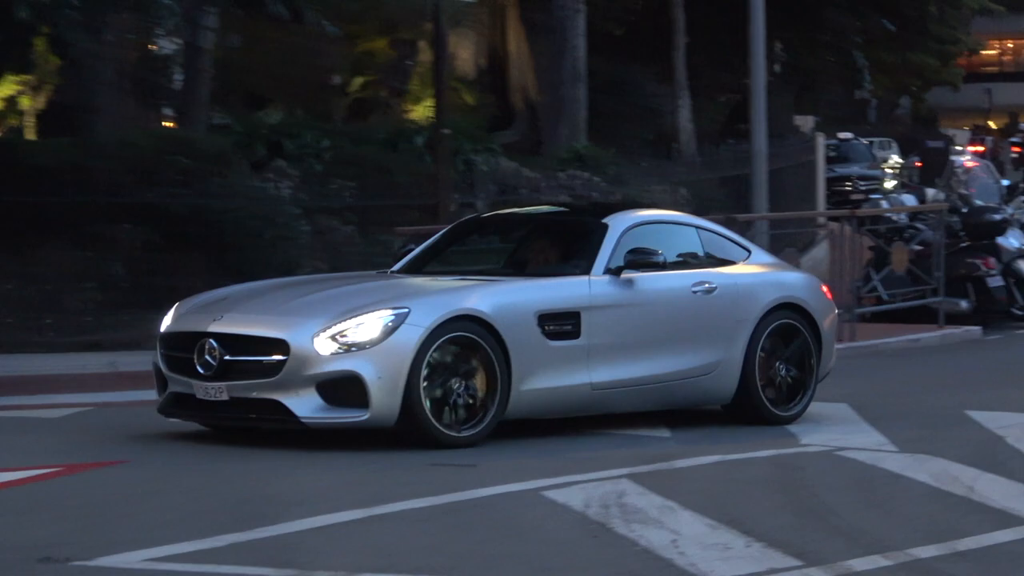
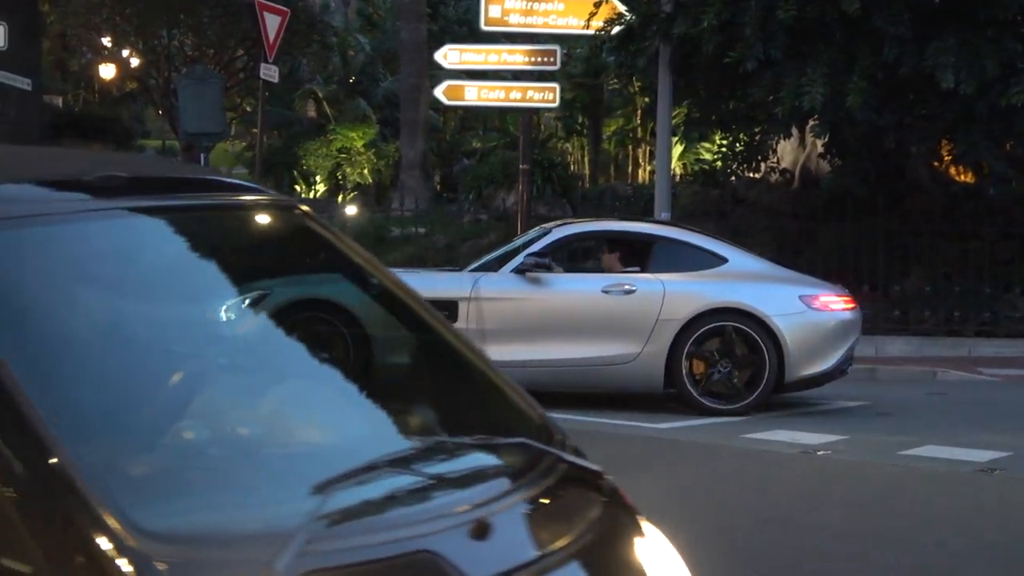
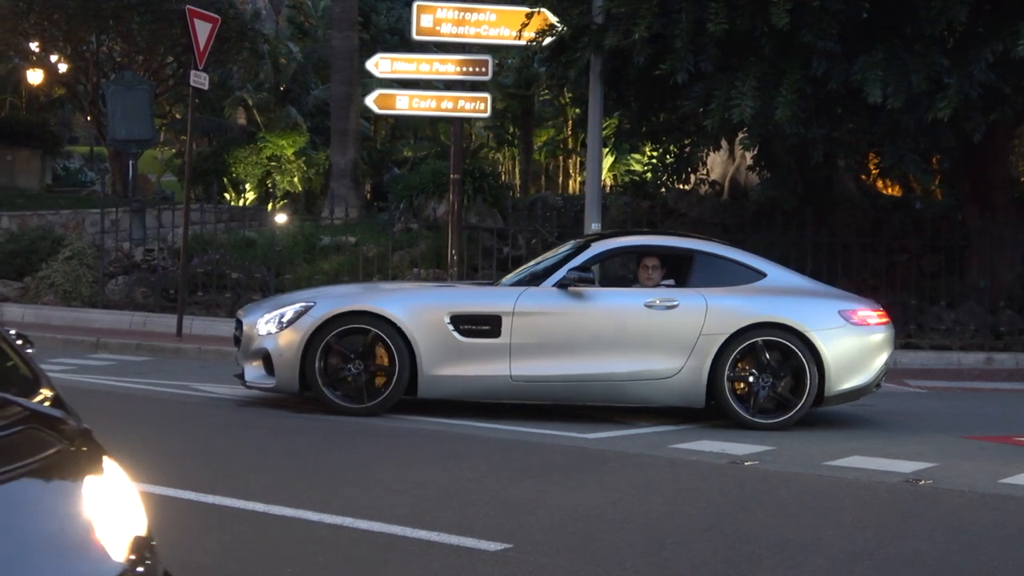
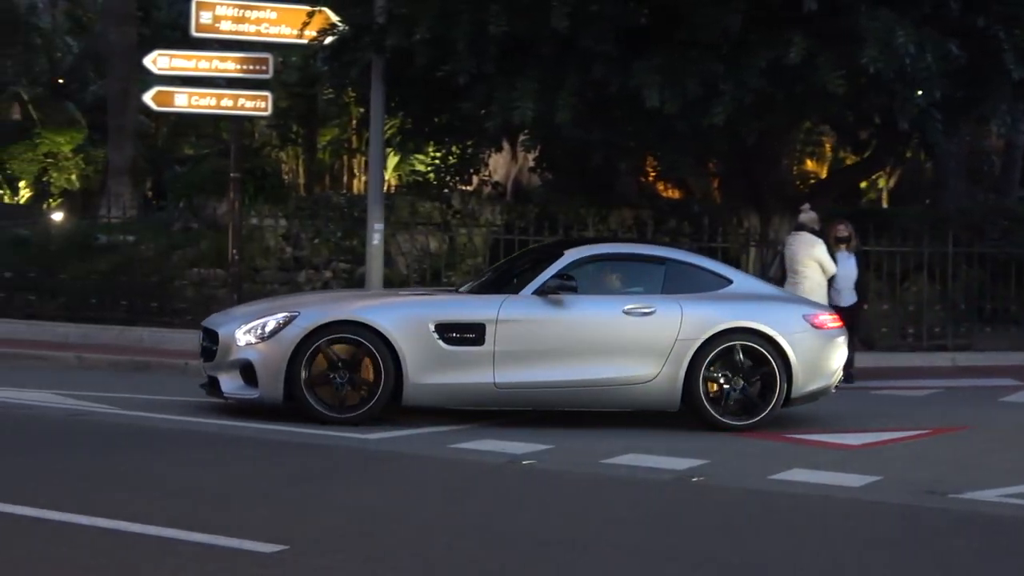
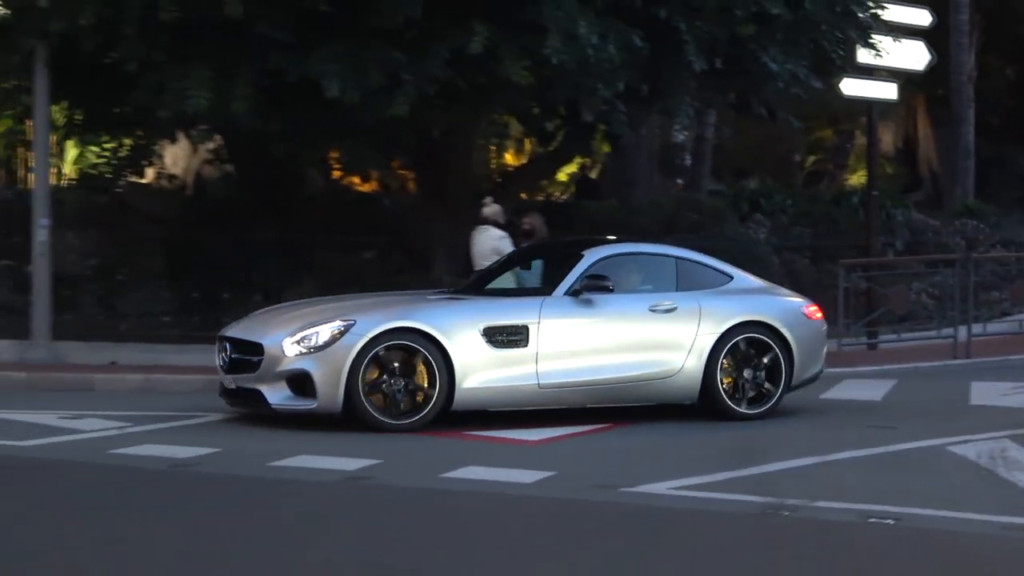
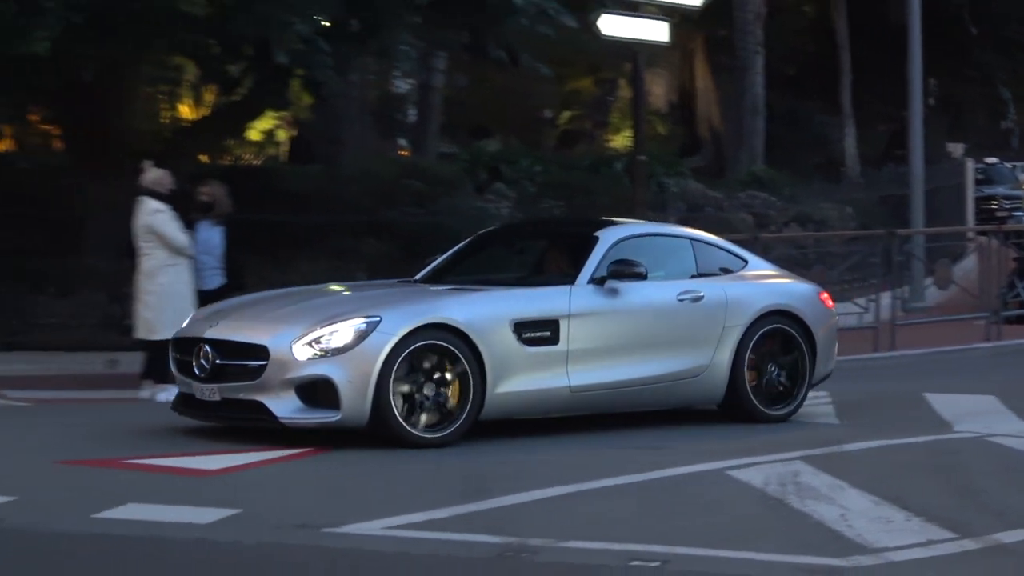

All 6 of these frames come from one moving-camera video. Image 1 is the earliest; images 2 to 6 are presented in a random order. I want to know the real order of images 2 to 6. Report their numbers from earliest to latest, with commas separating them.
6, 5, 4, 3, 2
